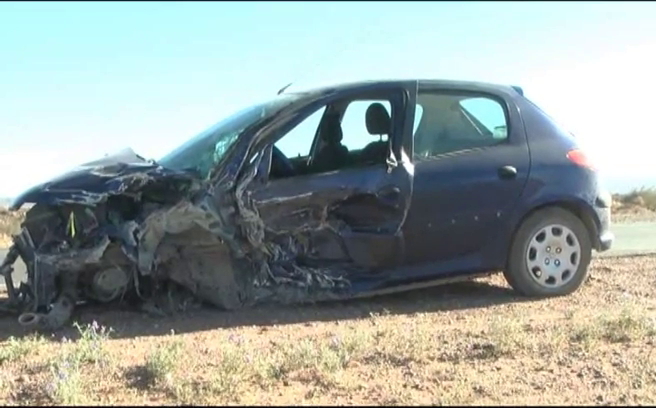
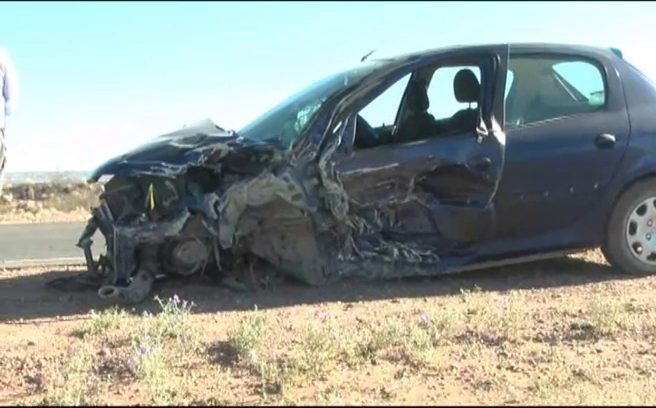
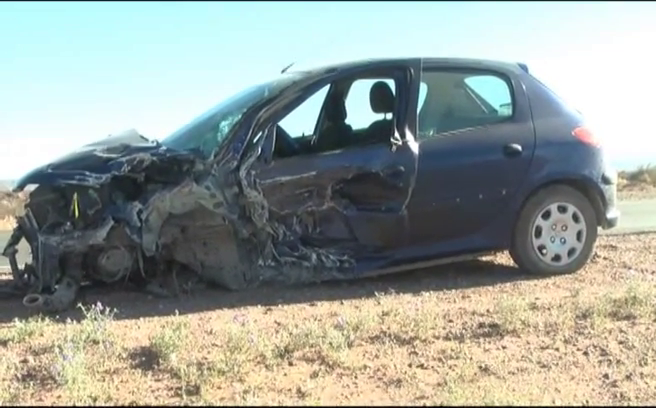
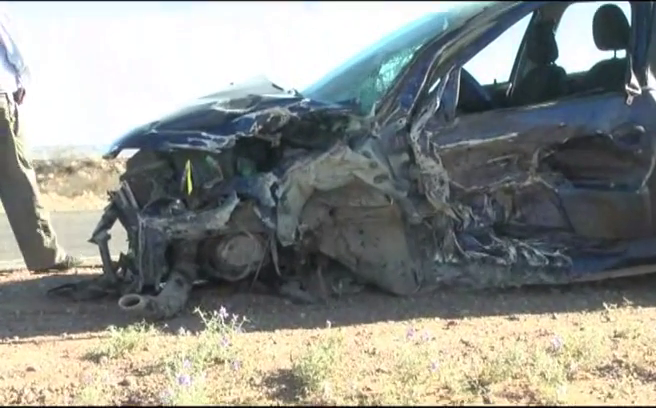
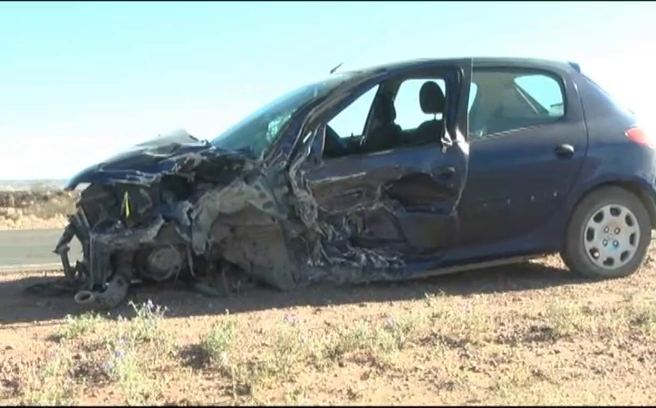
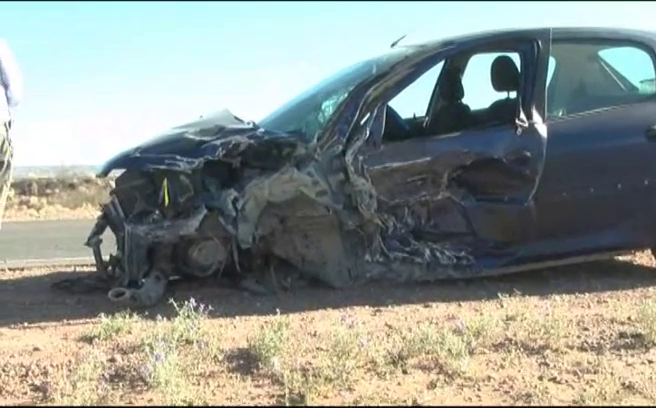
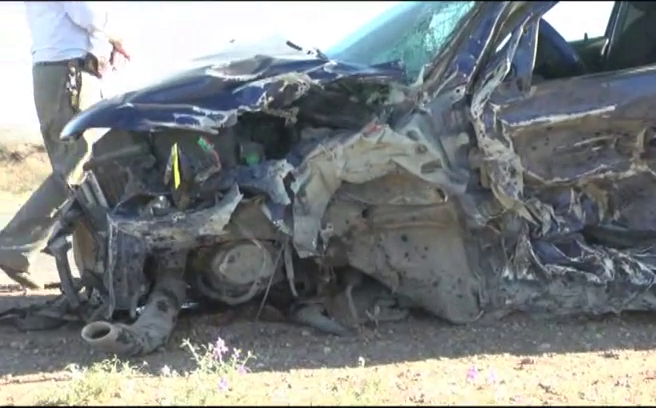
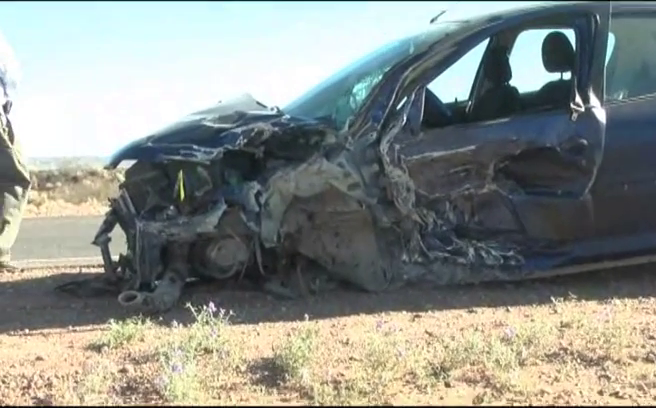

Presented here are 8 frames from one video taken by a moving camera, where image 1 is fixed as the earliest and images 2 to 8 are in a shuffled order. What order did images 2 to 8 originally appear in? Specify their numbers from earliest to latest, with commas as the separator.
3, 5, 2, 6, 8, 4, 7
